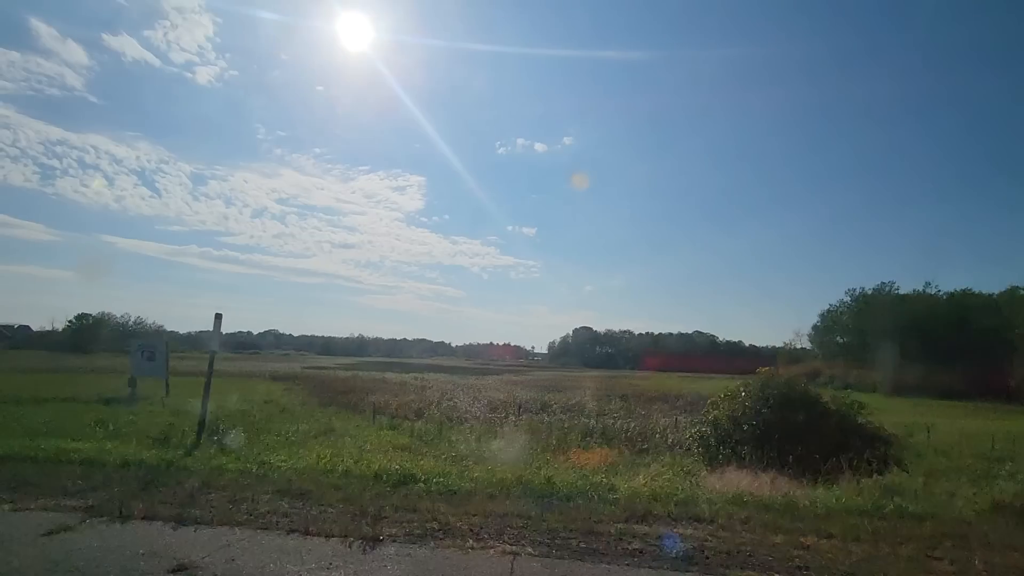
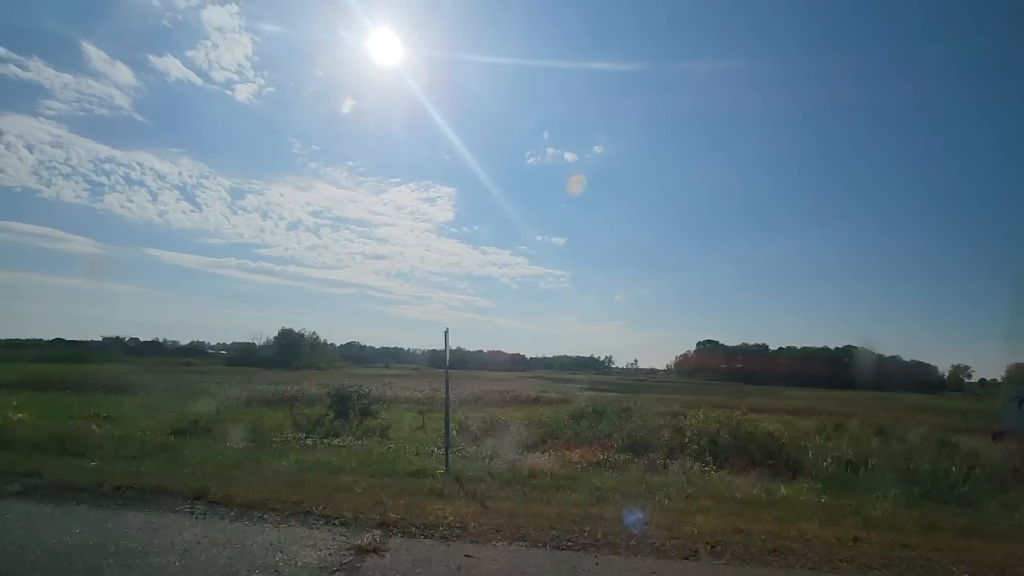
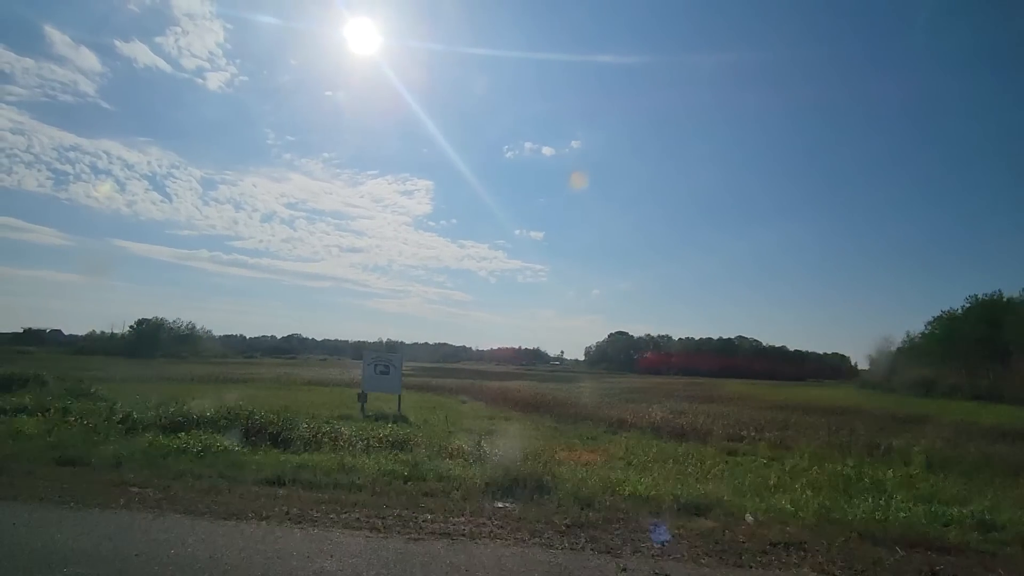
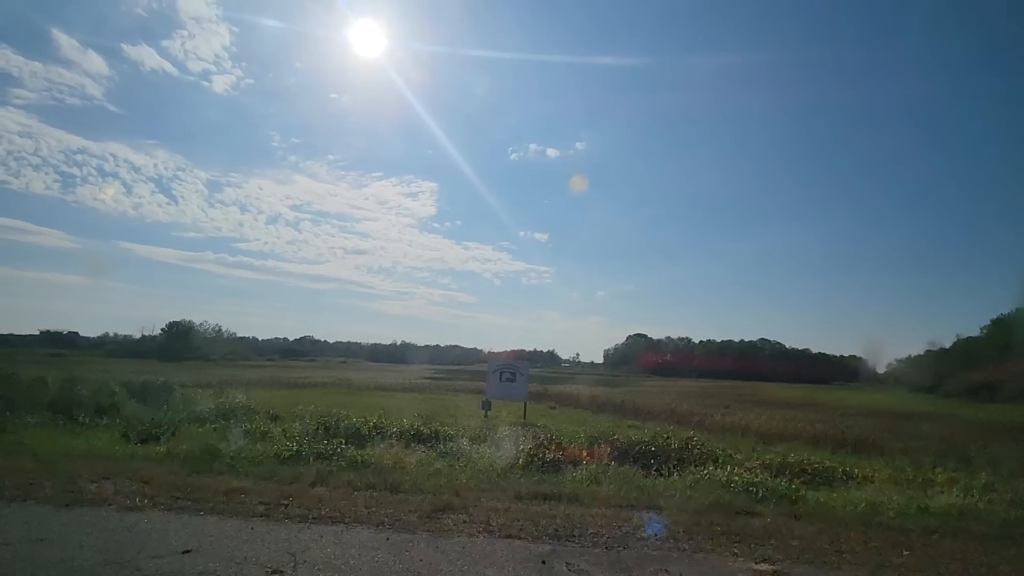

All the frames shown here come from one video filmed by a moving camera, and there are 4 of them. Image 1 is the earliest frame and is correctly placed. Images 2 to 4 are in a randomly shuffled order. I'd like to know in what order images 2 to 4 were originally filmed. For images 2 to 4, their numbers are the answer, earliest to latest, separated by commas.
3, 4, 2
